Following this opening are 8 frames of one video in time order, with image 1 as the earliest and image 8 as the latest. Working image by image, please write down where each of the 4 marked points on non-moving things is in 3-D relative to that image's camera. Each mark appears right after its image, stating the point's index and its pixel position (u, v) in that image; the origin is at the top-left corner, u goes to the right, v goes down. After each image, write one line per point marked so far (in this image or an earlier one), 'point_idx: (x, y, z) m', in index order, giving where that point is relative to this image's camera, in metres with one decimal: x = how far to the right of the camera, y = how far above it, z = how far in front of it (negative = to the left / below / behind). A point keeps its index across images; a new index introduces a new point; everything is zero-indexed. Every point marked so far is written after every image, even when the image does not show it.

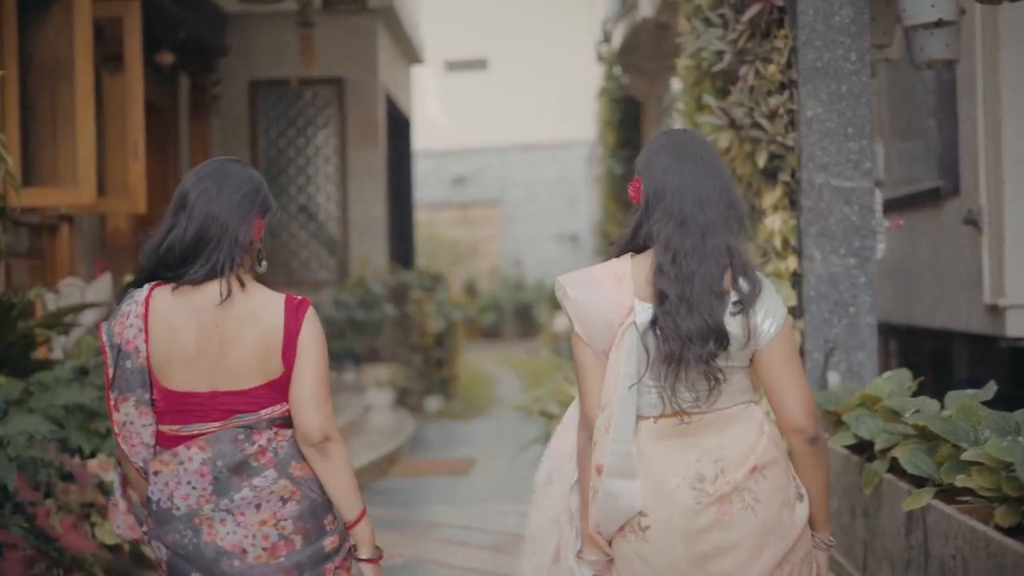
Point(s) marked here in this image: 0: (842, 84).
0: (+0.7, +0.4, +3.7) m
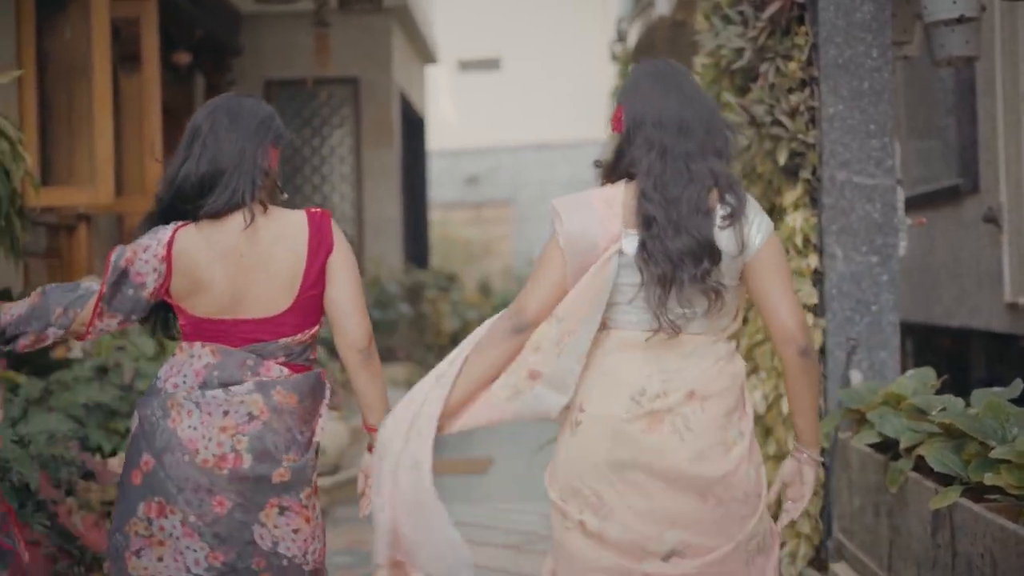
0: (+0.8, +0.5, +3.7) m
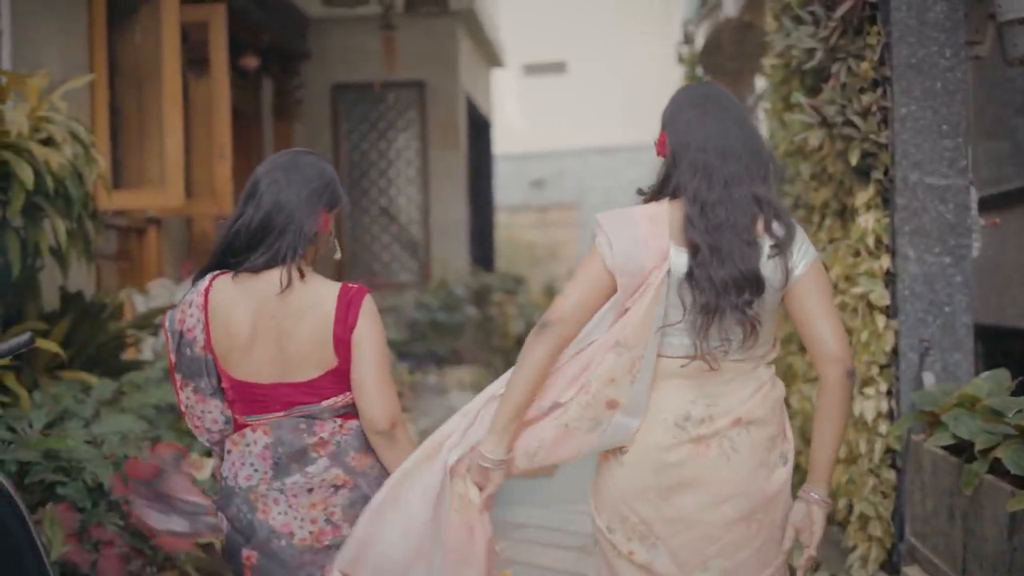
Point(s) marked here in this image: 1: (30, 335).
0: (+0.9, +0.5, +3.7) m
1: (-0.7, -0.1, +2.5) m
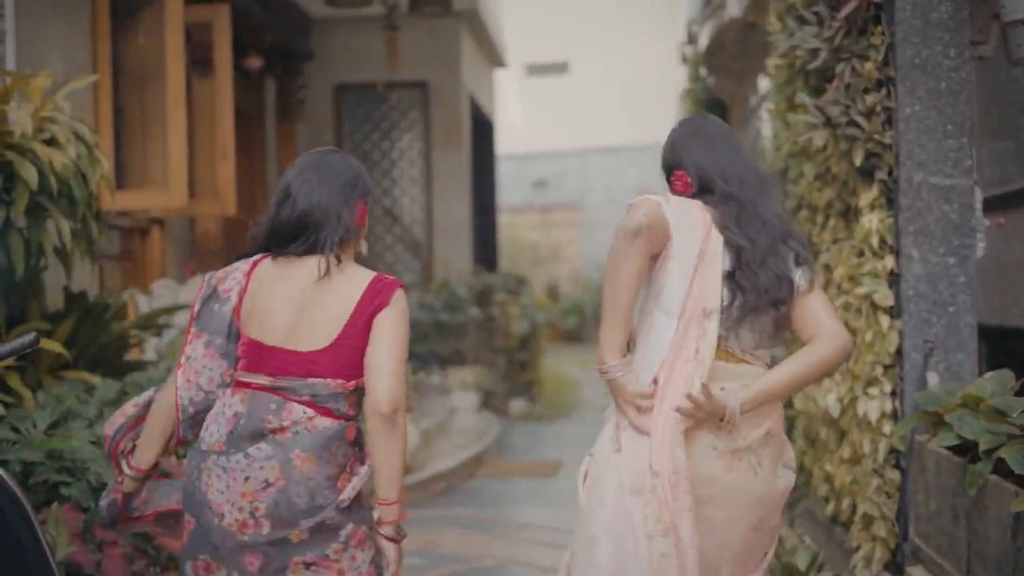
0: (+0.9, +0.4, +3.7) m
1: (-0.7, -0.1, +2.5) m
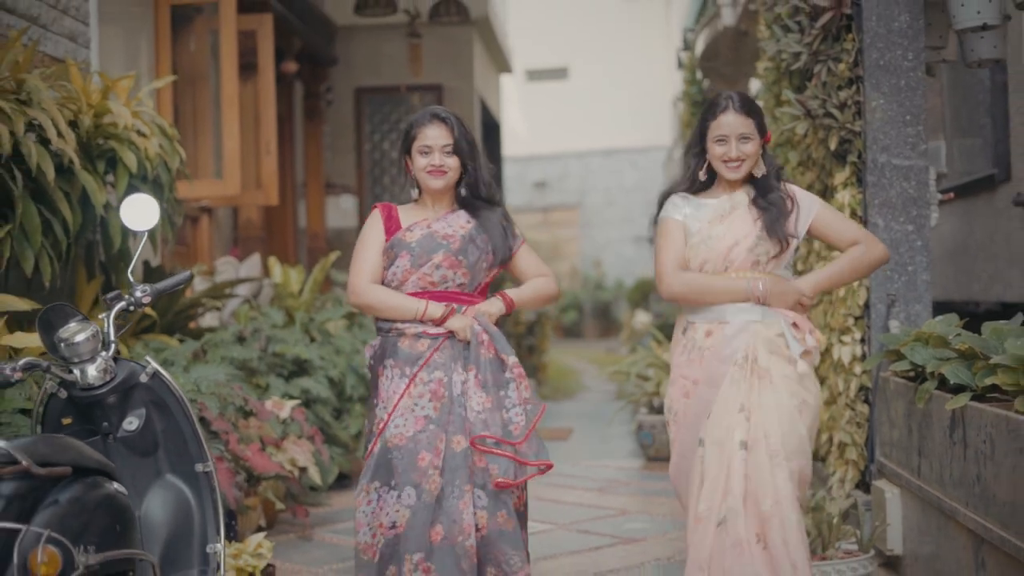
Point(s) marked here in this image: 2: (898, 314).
0: (+1.0, +0.5, +4.4) m
1: (-0.6, 0.0, +3.2) m
2: (+1.0, -0.1, +4.4) m
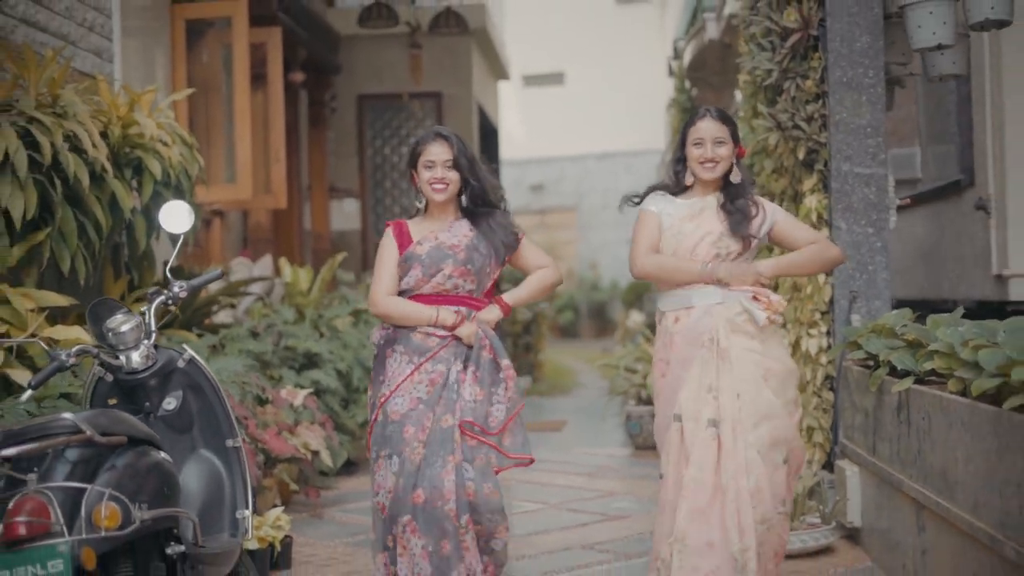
0: (+1.0, +0.5, +4.8) m
1: (-0.6, 0.0, +3.6) m
2: (+1.0, -0.1, +4.9) m
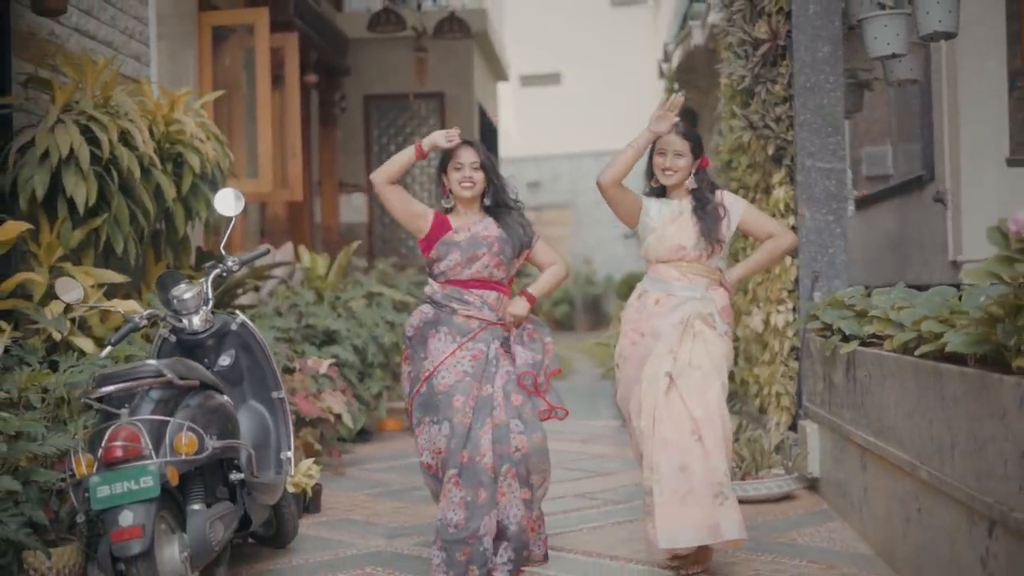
0: (+1.0, +0.6, +5.4) m
1: (-0.6, +0.1, +4.2) m
2: (+1.0, 0.0, +5.5) m
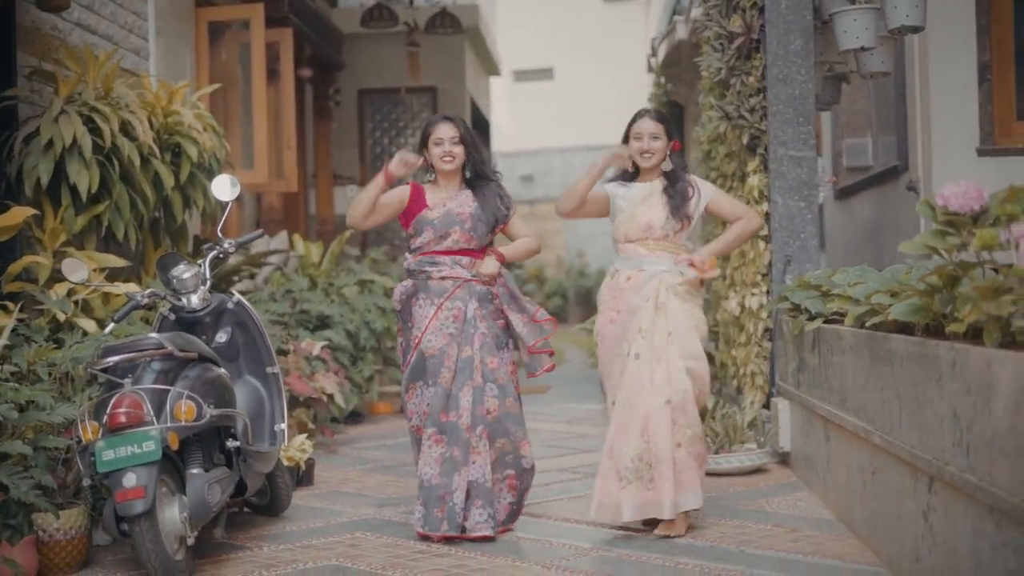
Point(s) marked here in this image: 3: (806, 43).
0: (+1.0, +0.7, +5.7) m
1: (-0.7, +0.1, +4.4) m
2: (+1.0, 0.0, +5.7) m
3: (+1.0, +0.8, +5.6) m
